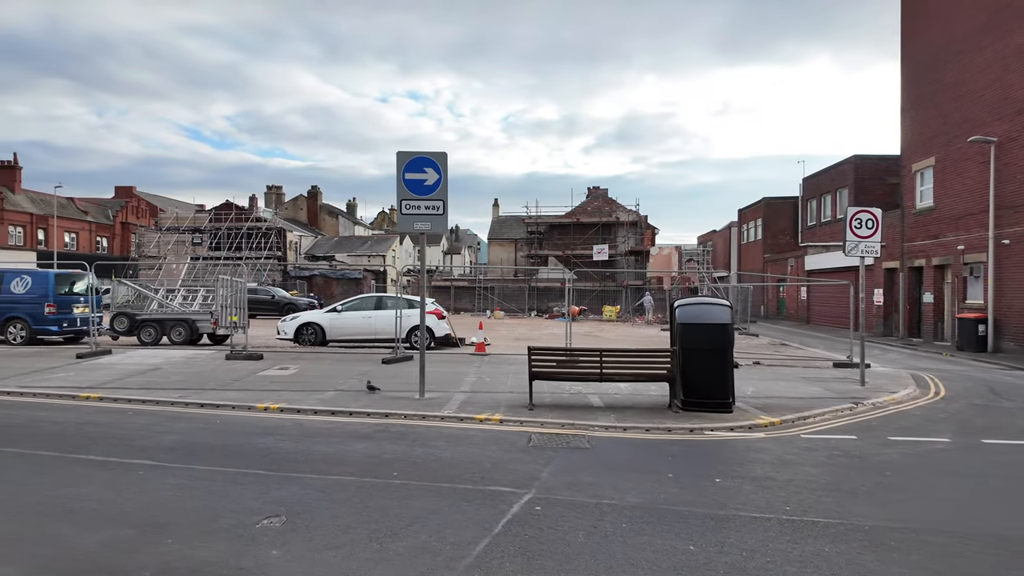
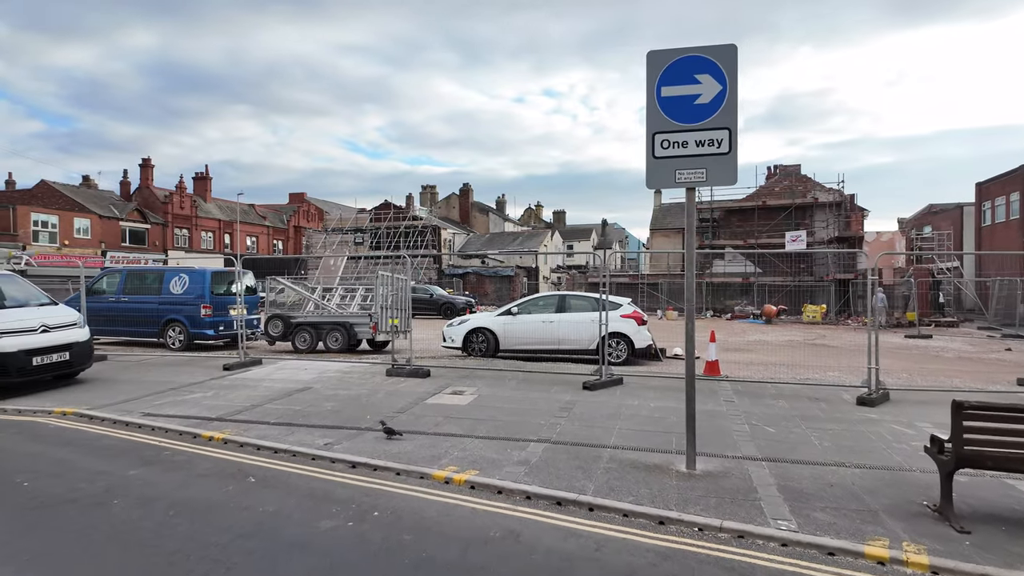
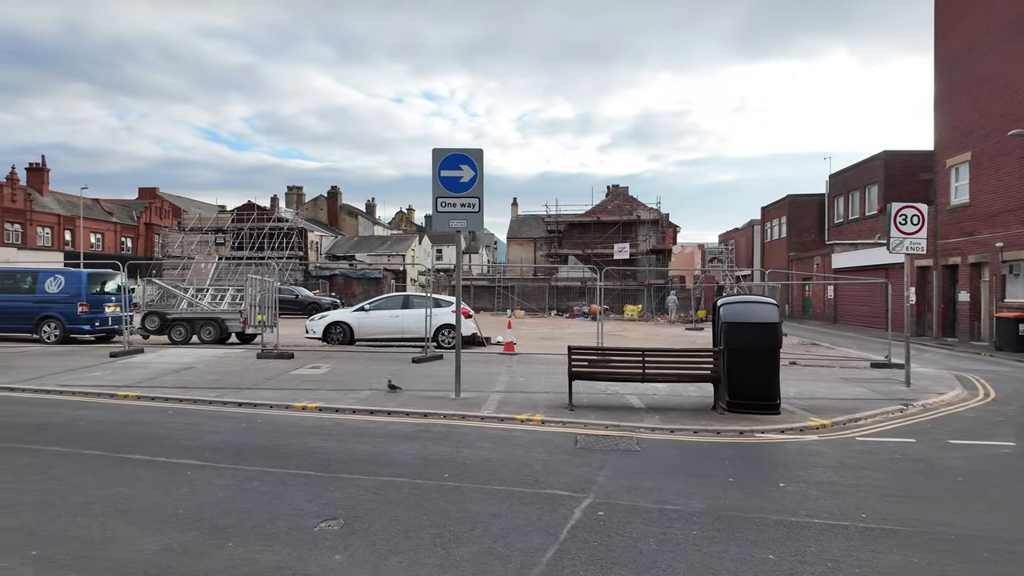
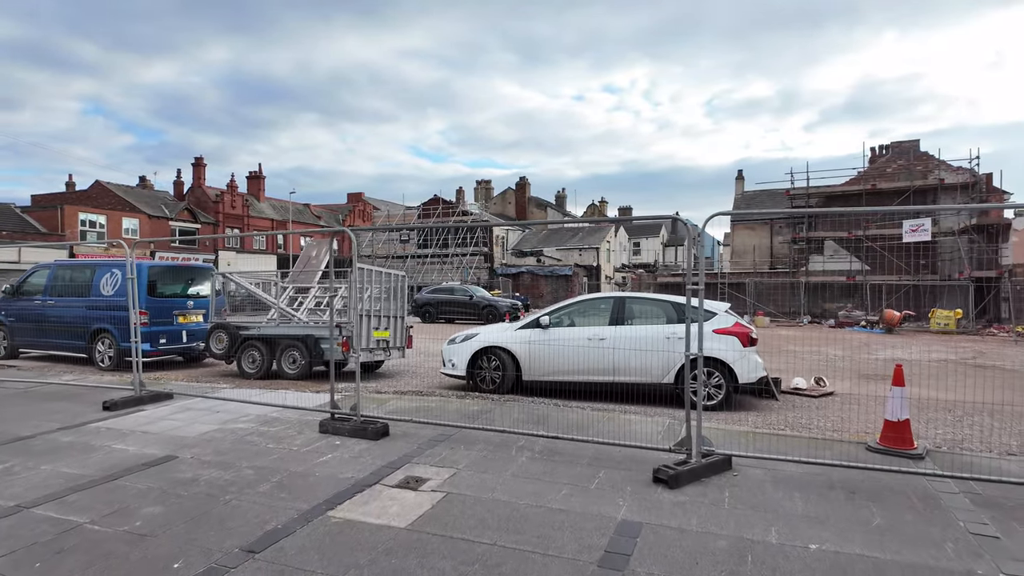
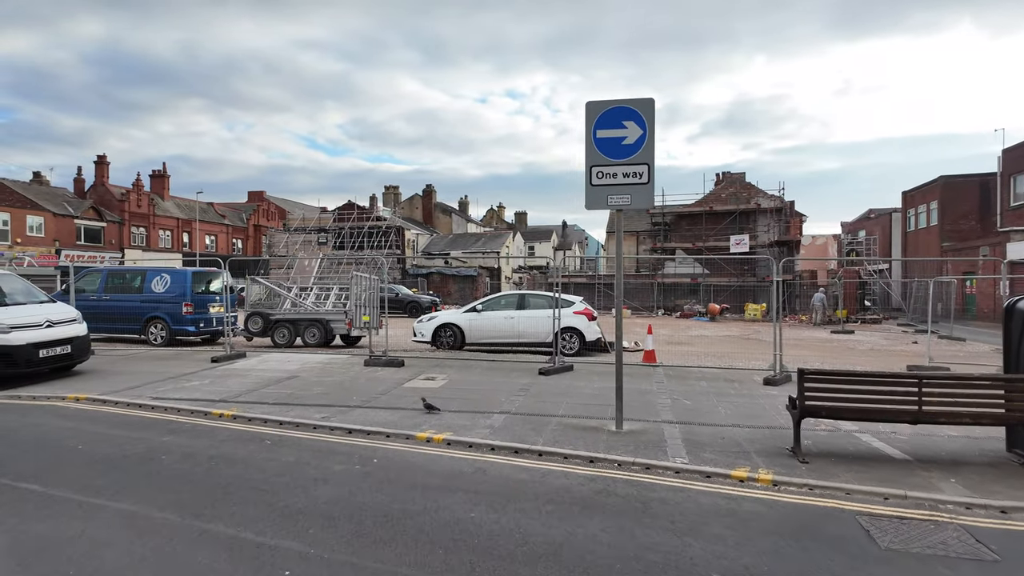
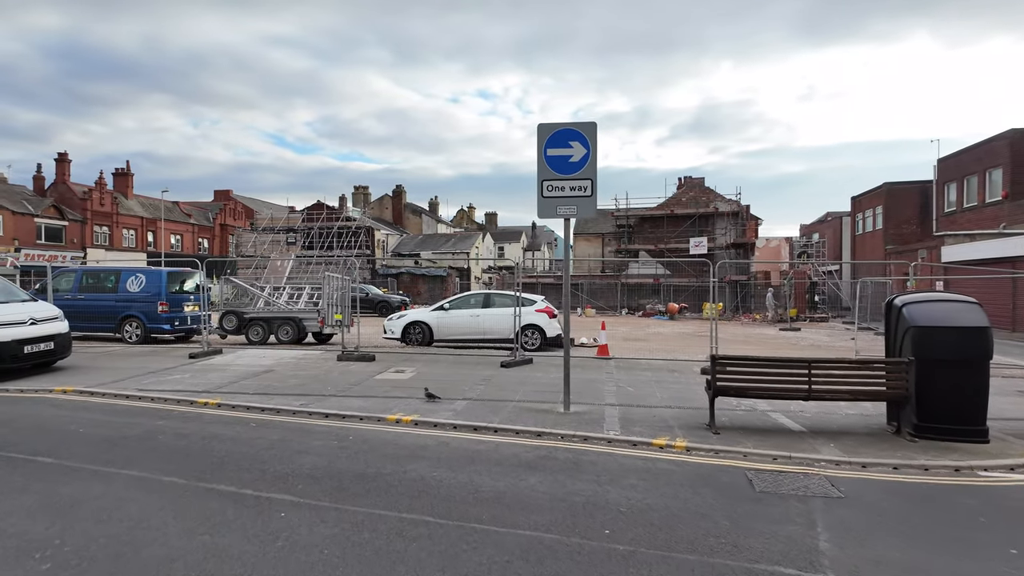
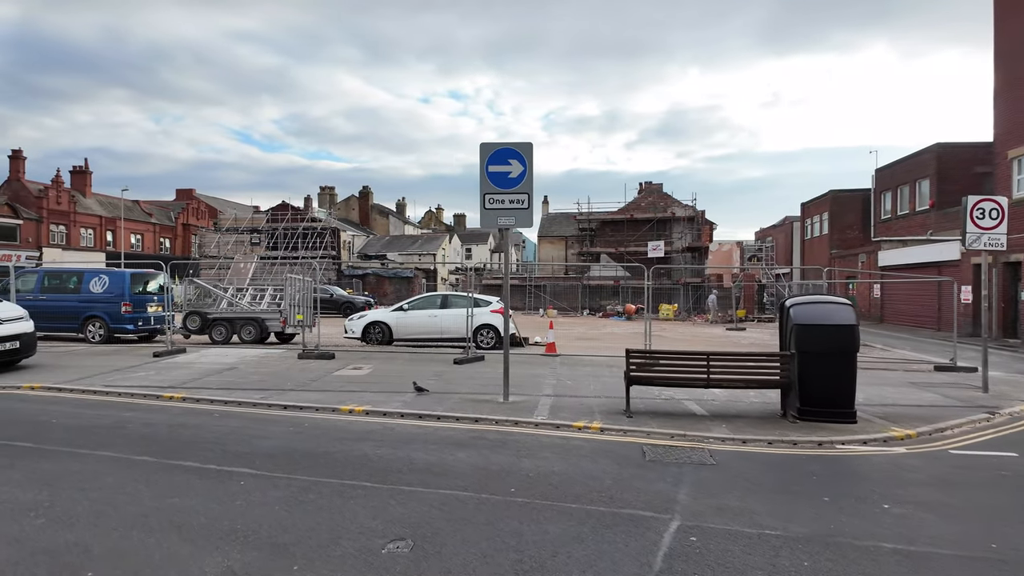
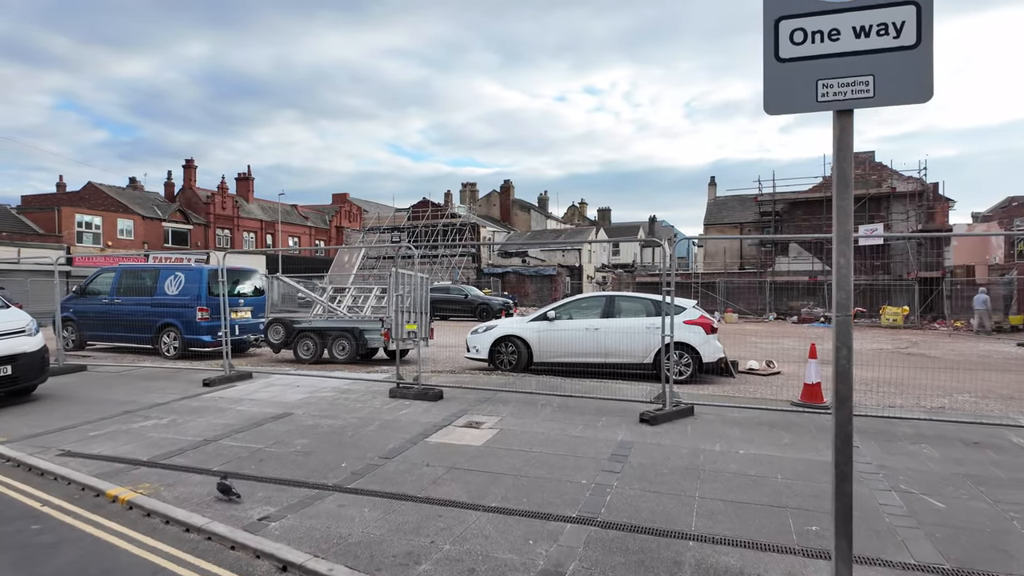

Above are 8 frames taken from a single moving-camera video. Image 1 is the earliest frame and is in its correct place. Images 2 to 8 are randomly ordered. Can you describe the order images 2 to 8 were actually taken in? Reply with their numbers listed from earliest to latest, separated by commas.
3, 7, 6, 5, 2, 8, 4
